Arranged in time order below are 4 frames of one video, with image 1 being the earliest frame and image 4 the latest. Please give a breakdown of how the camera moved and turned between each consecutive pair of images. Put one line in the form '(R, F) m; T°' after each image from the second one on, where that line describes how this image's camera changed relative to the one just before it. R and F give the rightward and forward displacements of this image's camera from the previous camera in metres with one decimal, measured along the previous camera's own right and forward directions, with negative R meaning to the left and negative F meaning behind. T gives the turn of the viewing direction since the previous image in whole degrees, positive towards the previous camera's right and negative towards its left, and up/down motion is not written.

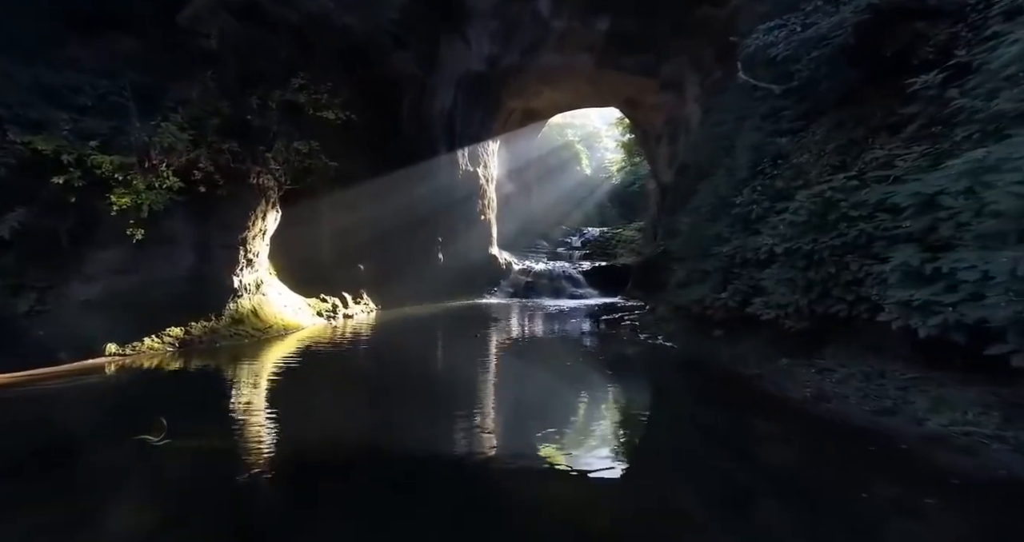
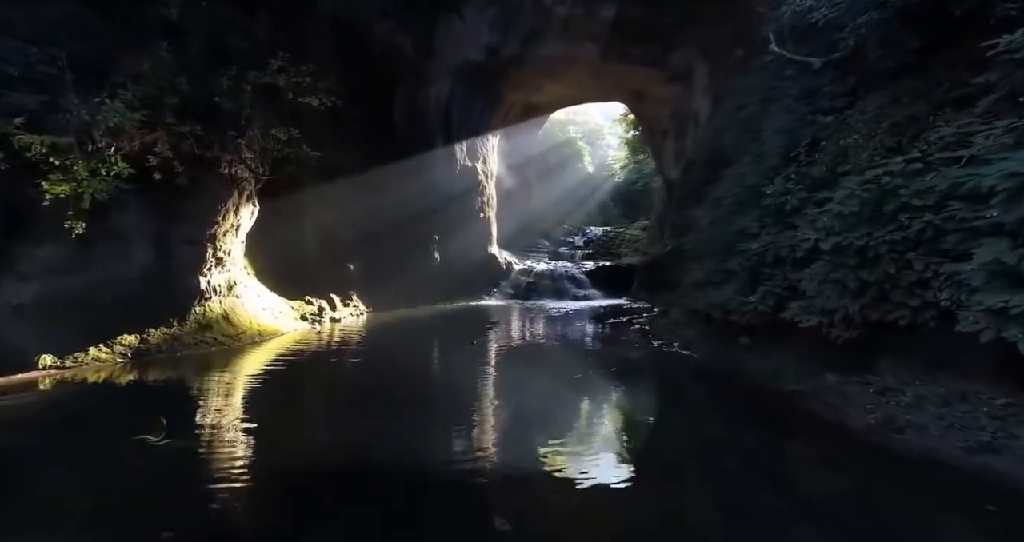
(0.0, +1.0) m; 0°
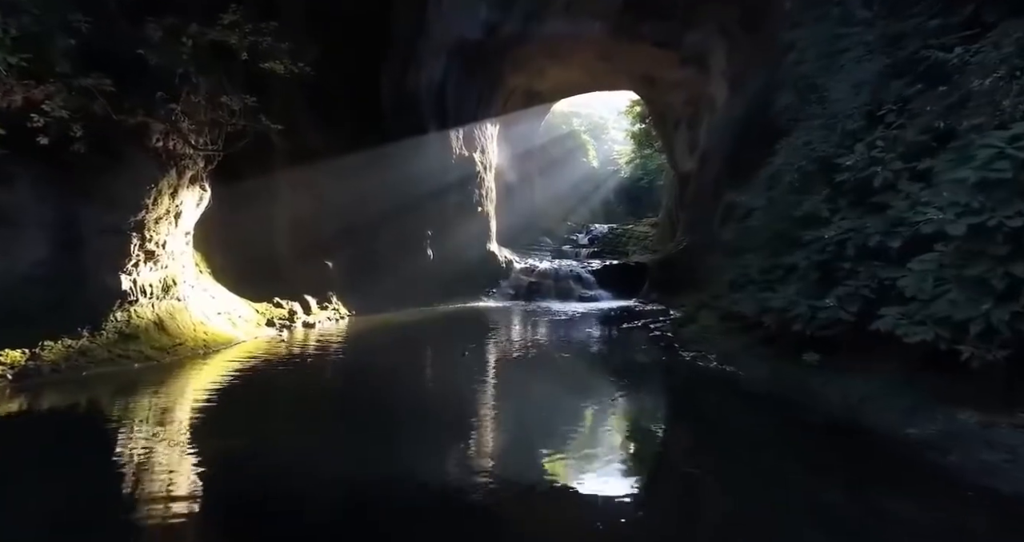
(0.0, +1.6) m; 0°
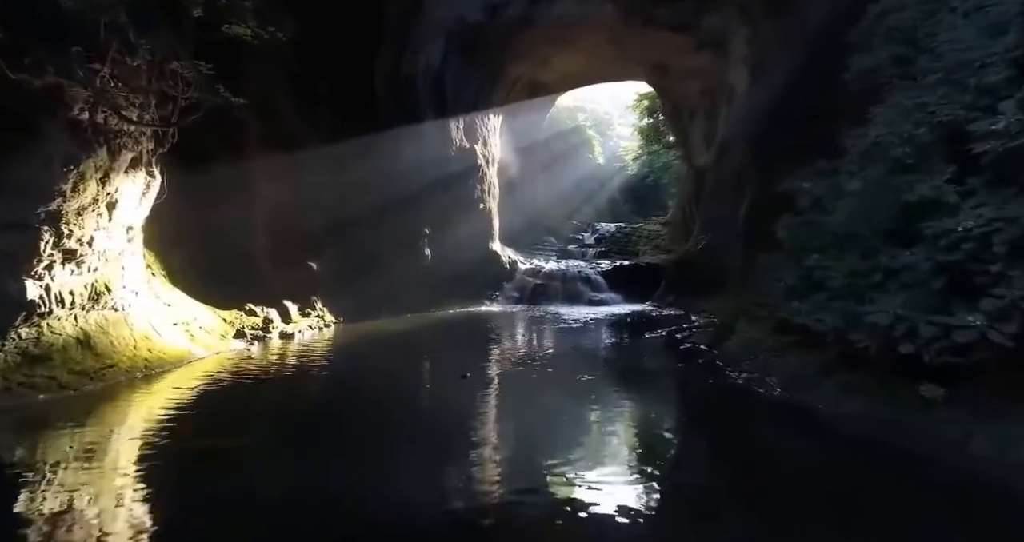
(-0.1, +1.4) m; 0°
